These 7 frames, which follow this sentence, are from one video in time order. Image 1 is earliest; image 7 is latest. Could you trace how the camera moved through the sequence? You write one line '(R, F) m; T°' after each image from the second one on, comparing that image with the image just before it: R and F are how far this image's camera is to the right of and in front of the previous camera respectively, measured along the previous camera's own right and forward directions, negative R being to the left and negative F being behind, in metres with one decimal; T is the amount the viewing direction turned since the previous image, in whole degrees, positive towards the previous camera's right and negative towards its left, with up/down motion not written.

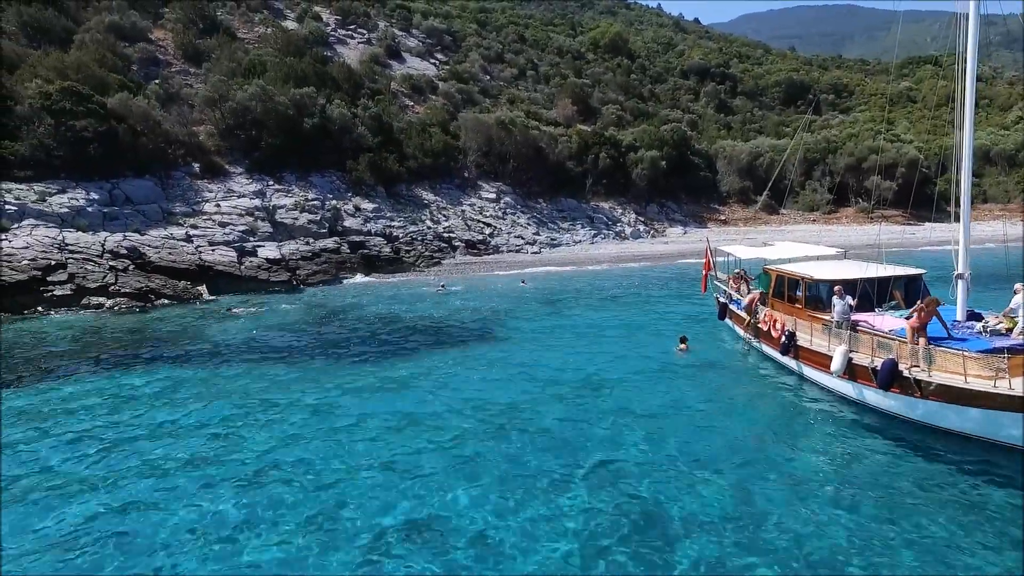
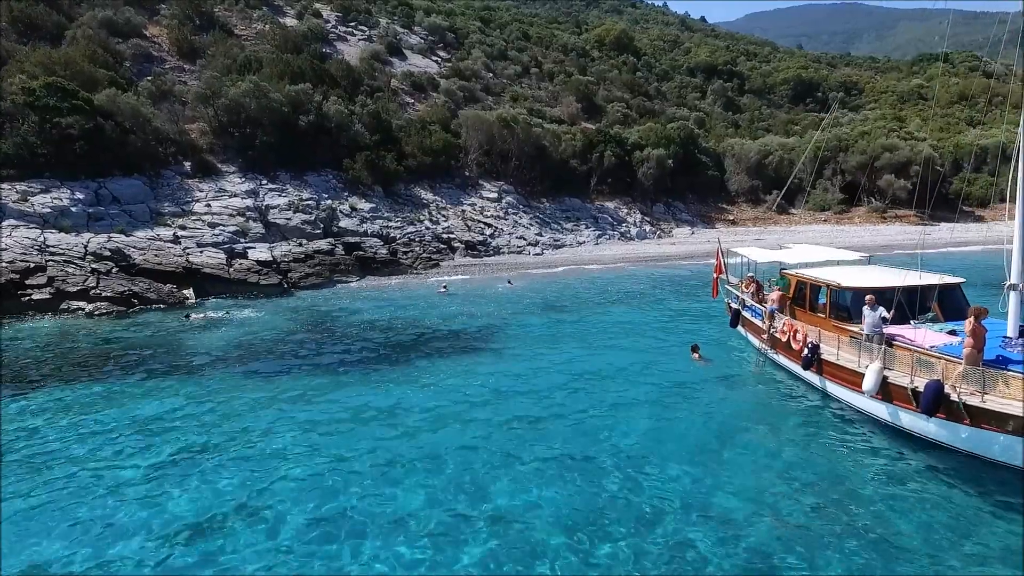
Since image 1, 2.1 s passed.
(+0.2, +1.1) m; -1°
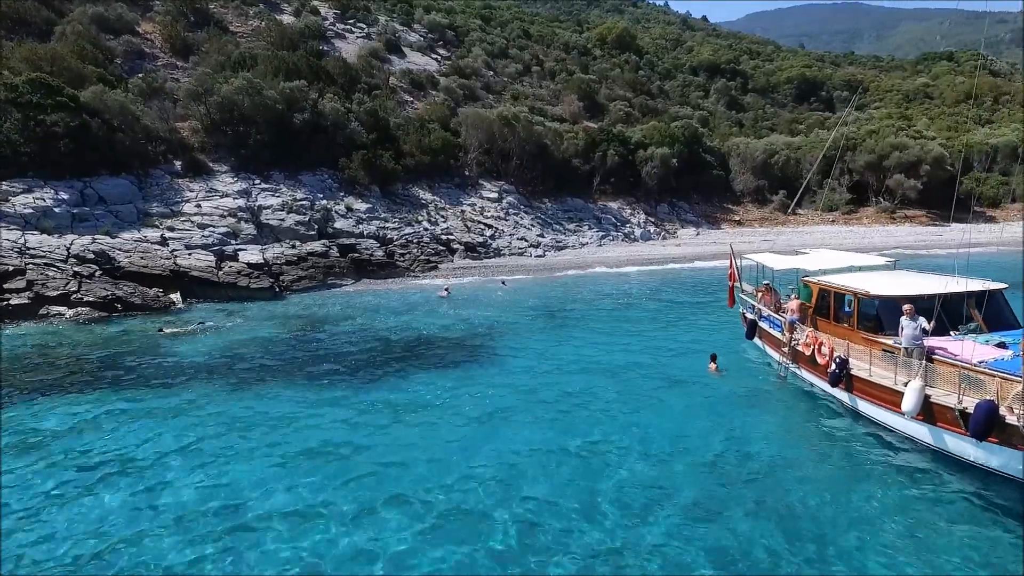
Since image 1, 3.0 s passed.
(0.0, +1.0) m; 0°
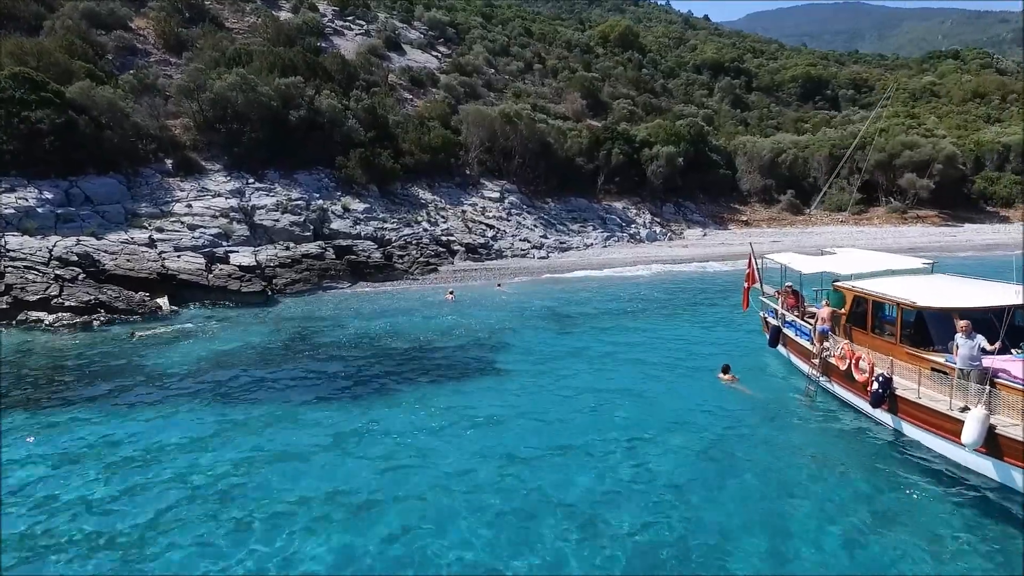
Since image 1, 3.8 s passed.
(-0.1, +1.0) m; 0°
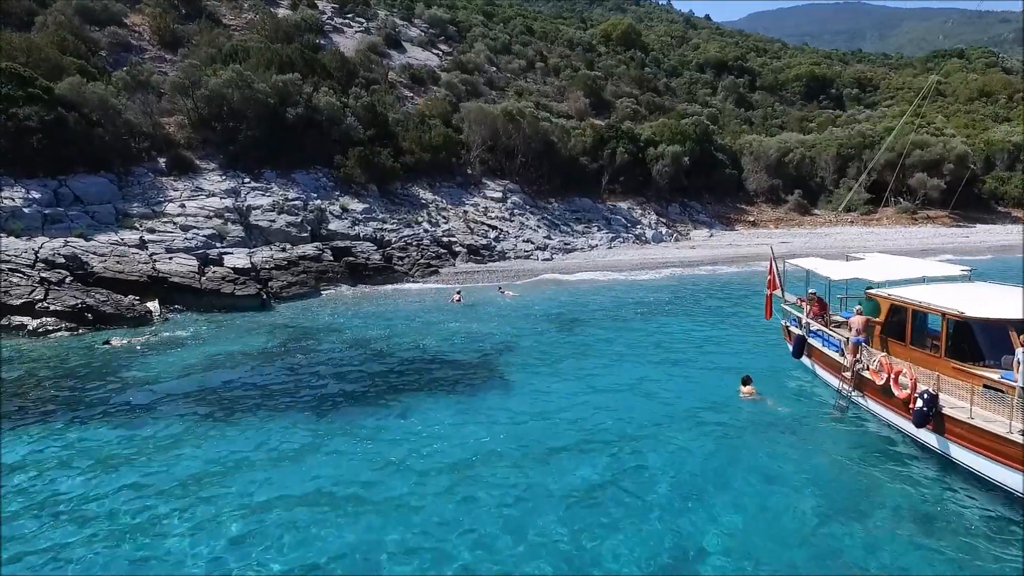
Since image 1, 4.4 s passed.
(-0.1, +0.8) m; 0°
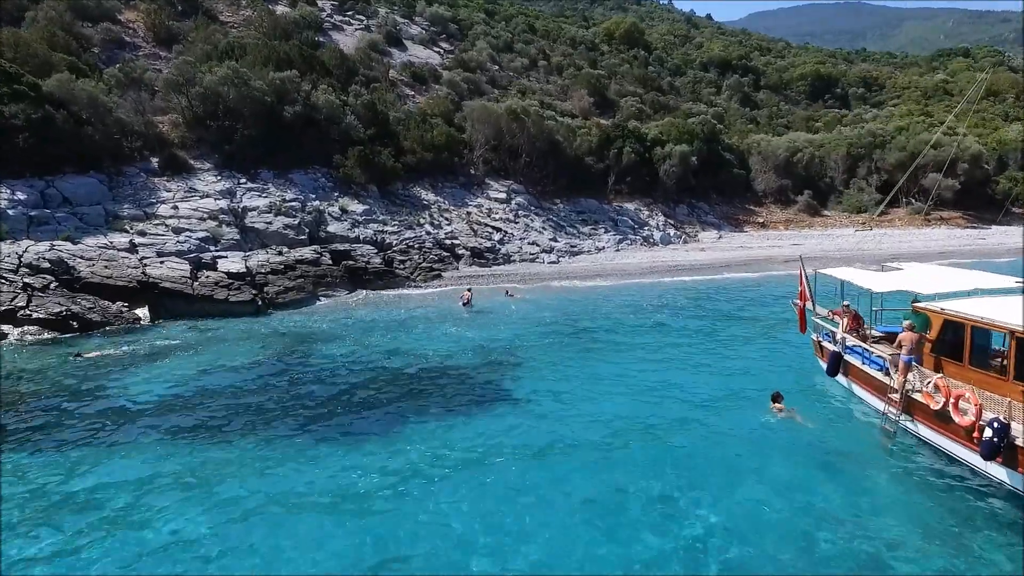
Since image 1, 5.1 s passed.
(-0.2, +1.0) m; 0°
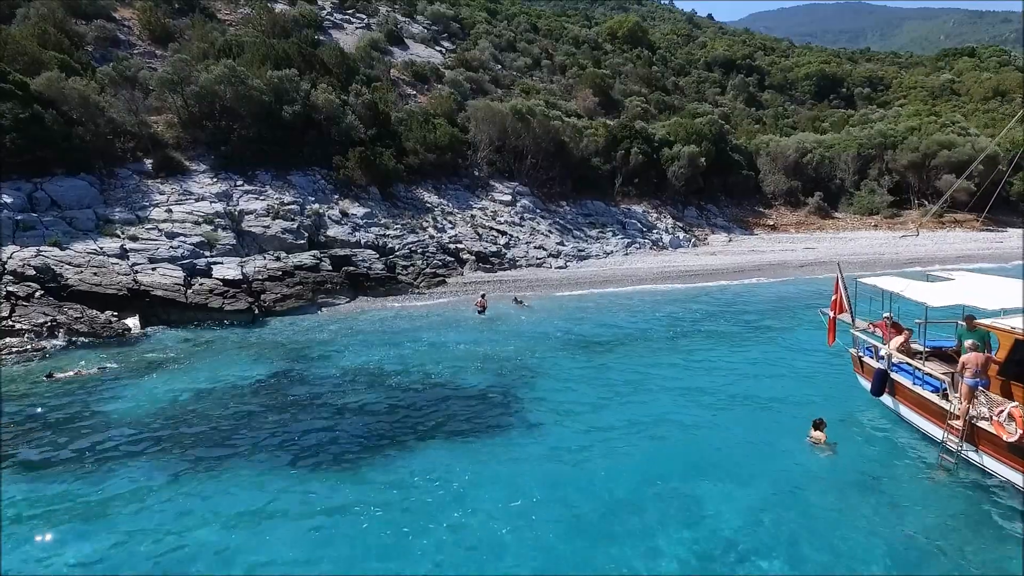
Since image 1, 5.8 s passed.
(-0.3, +1.0) m; 0°
